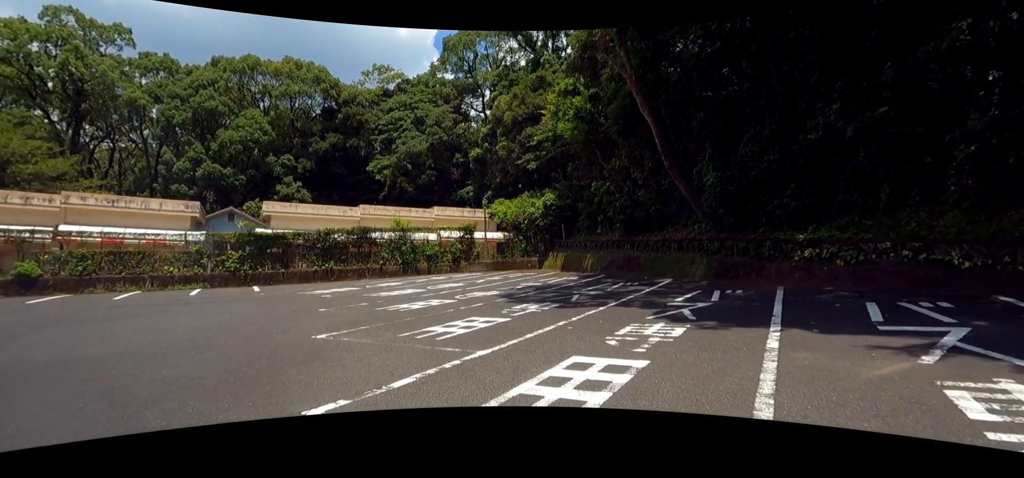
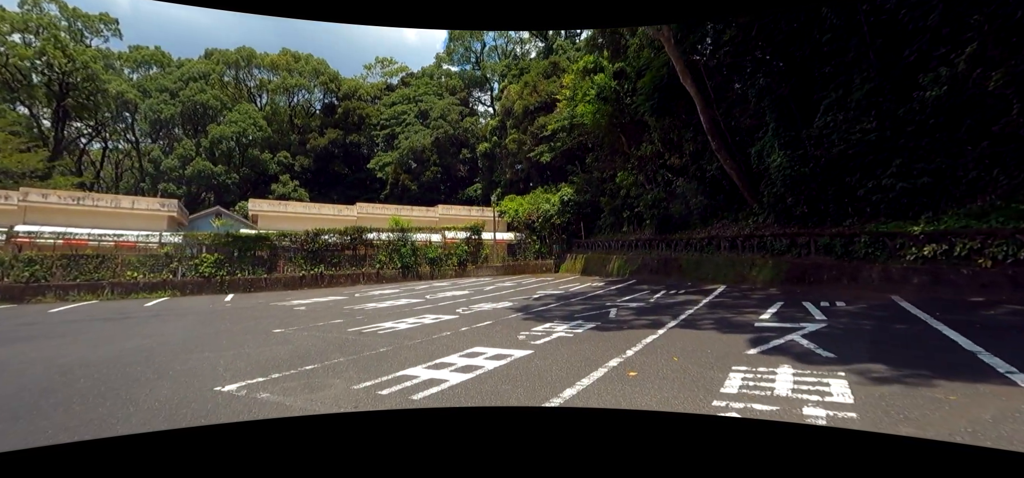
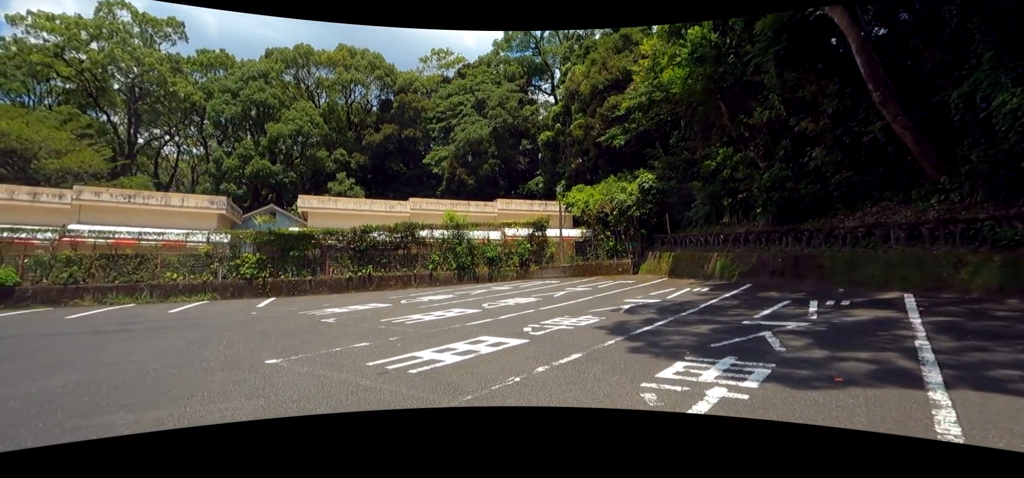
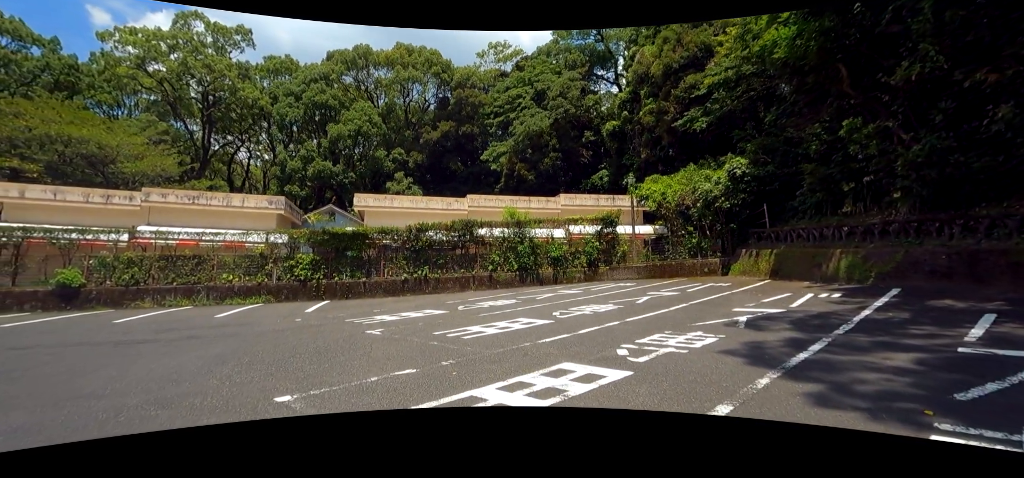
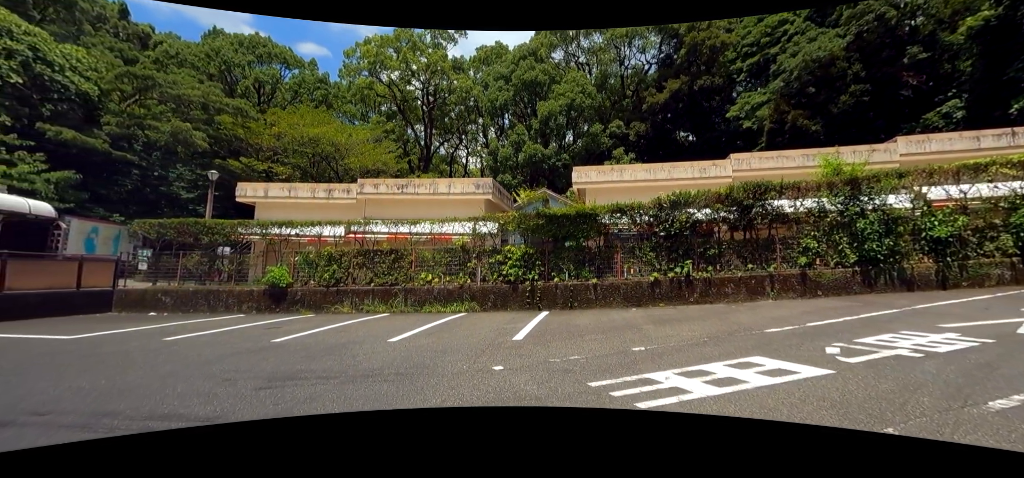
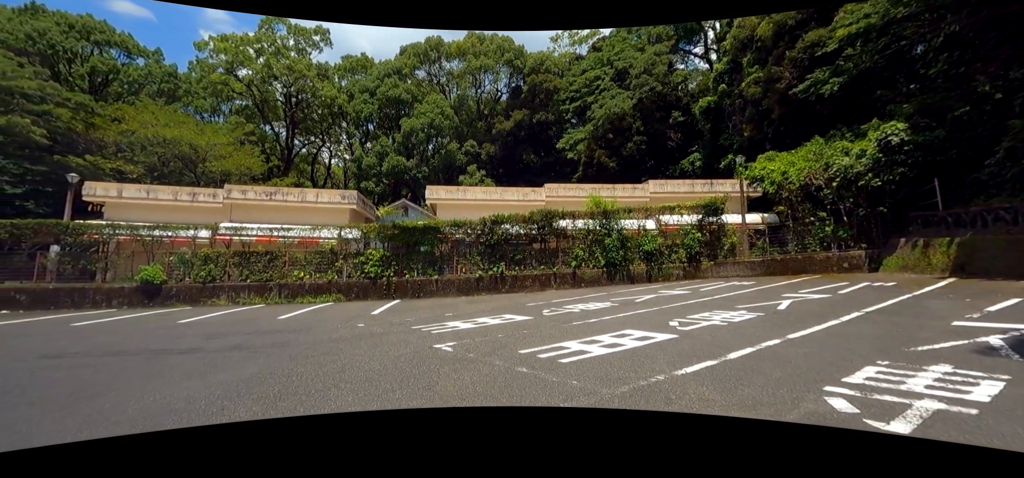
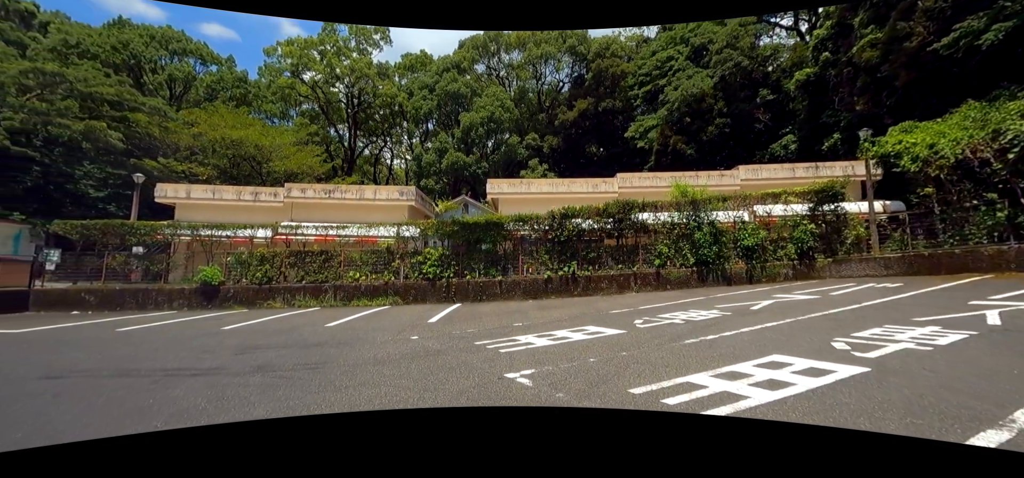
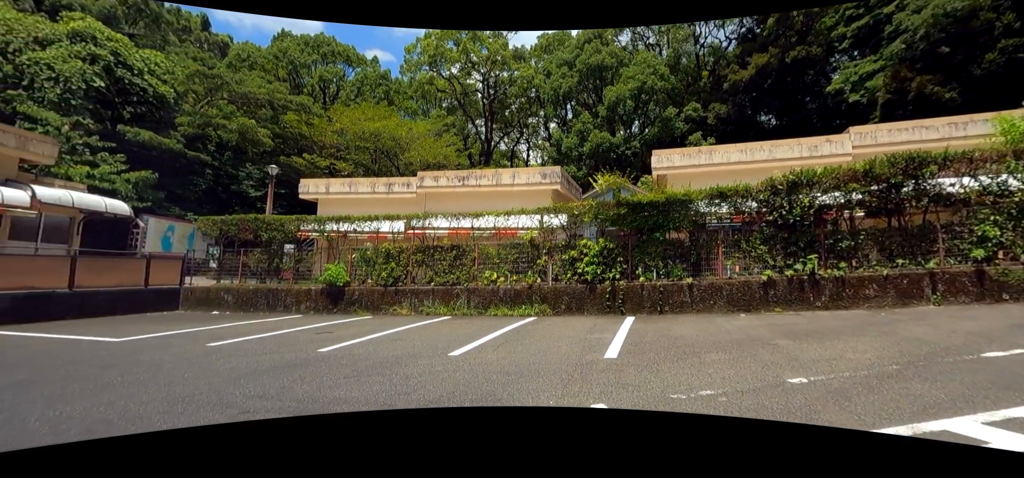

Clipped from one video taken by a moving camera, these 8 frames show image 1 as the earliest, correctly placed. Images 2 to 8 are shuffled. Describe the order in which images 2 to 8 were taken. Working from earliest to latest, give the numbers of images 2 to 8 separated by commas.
2, 3, 4, 6, 7, 5, 8
